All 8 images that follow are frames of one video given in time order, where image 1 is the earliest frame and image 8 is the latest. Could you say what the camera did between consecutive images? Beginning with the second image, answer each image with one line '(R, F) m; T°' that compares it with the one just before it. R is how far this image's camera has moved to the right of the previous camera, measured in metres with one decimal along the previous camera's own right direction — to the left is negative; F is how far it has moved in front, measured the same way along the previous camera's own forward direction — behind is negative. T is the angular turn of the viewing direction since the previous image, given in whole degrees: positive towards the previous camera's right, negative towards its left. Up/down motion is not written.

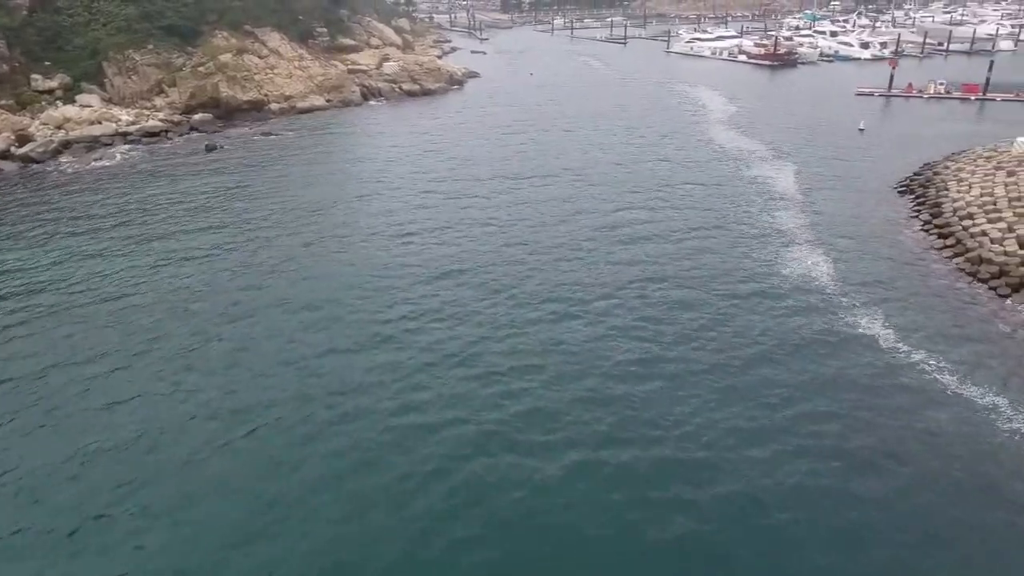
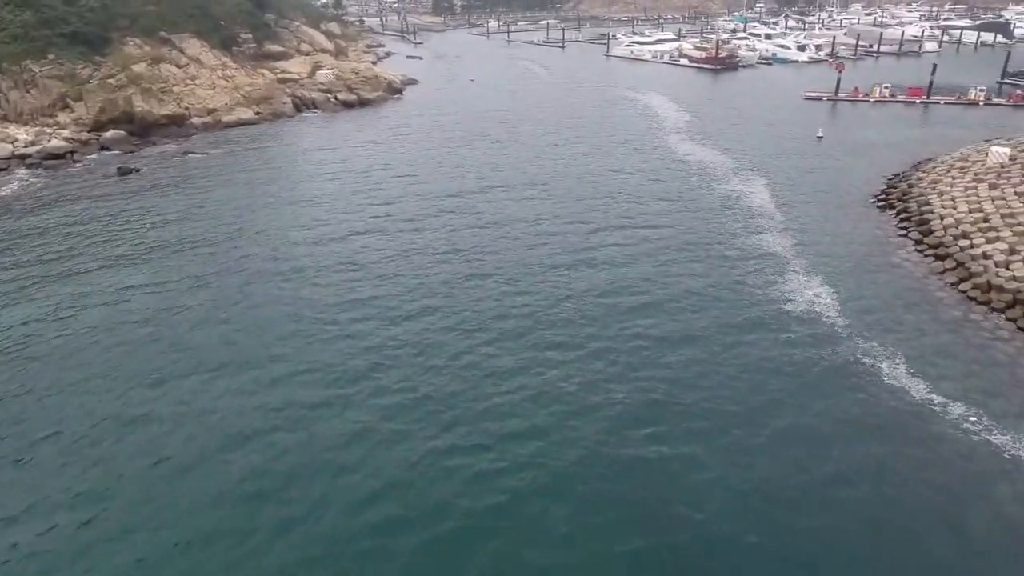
(-1.4, +3.8) m; +5°
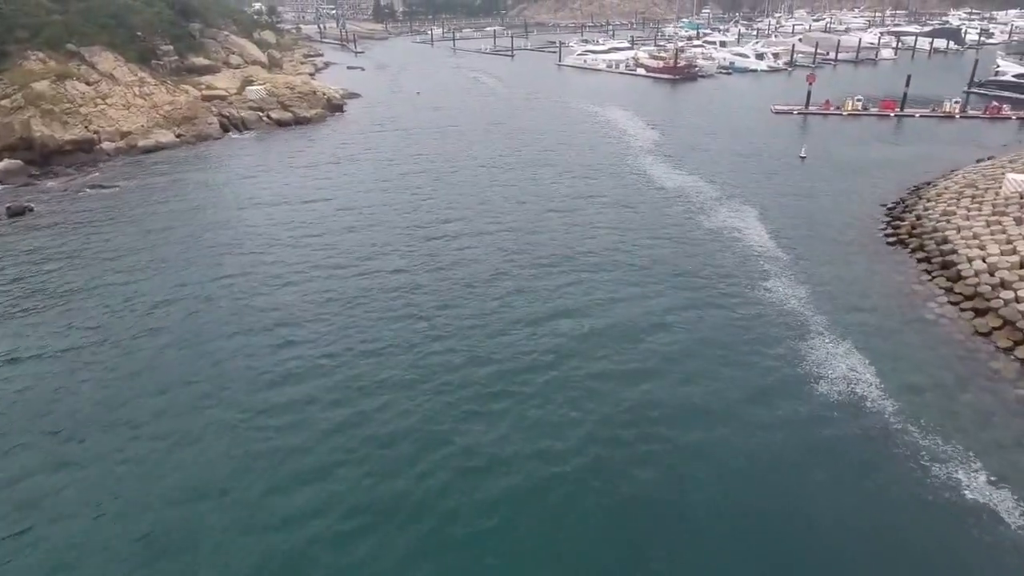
(-0.7, +5.6) m; +4°
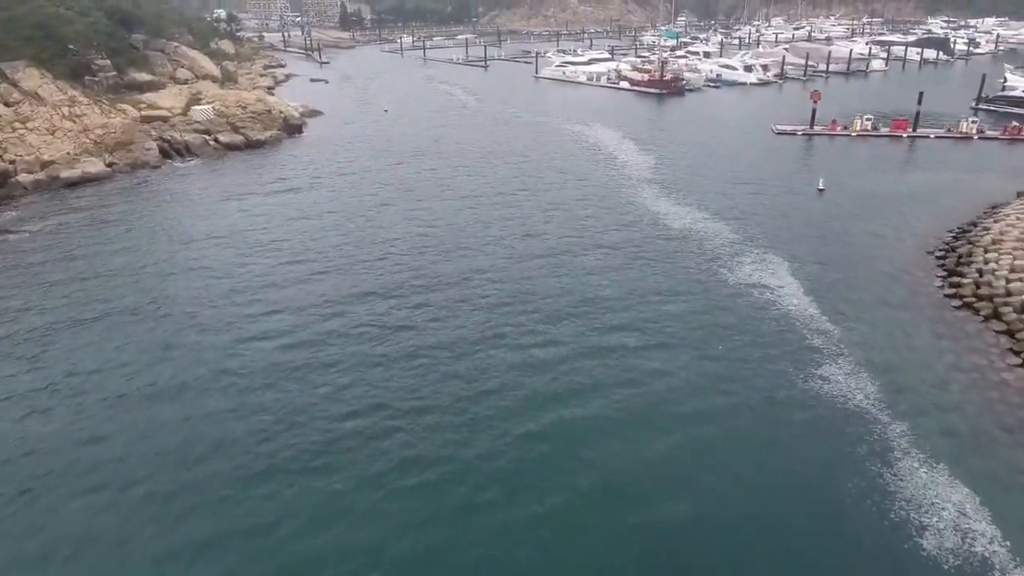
(-0.5, +6.4) m; +2°
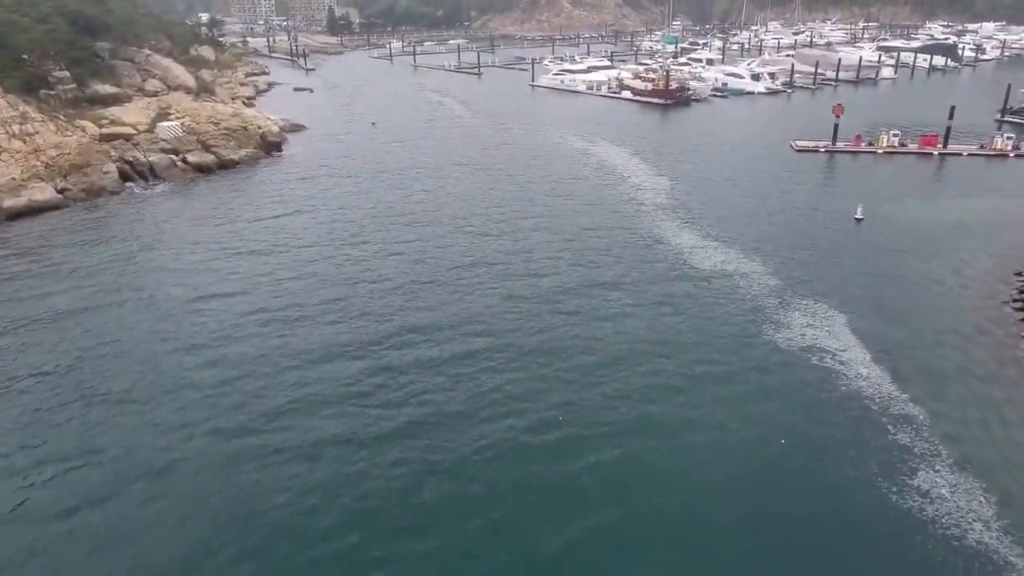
(-0.5, +5.2) m; +1°
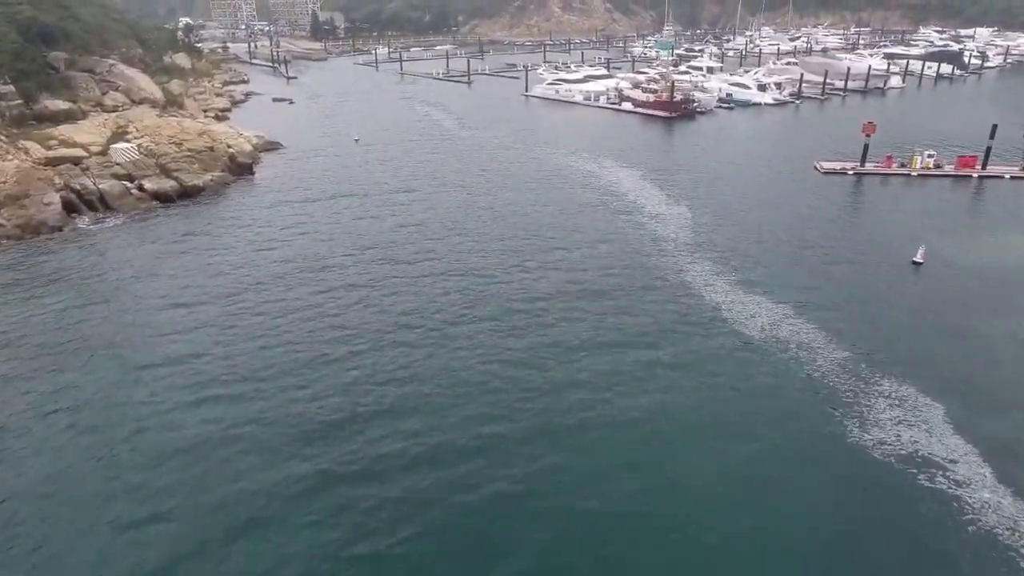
(-0.8, +5.9) m; +1°
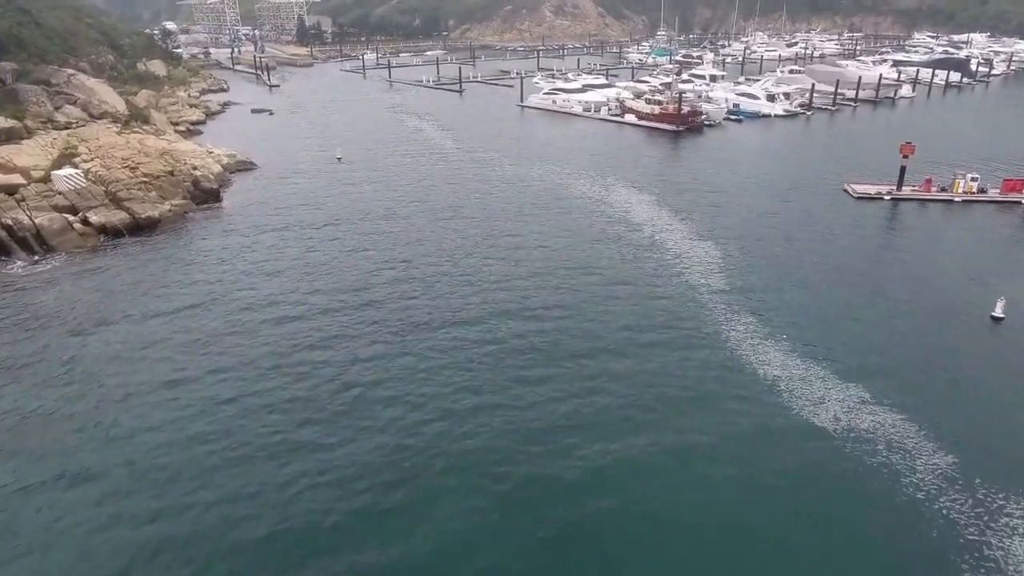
(-0.6, +5.8) m; +1°
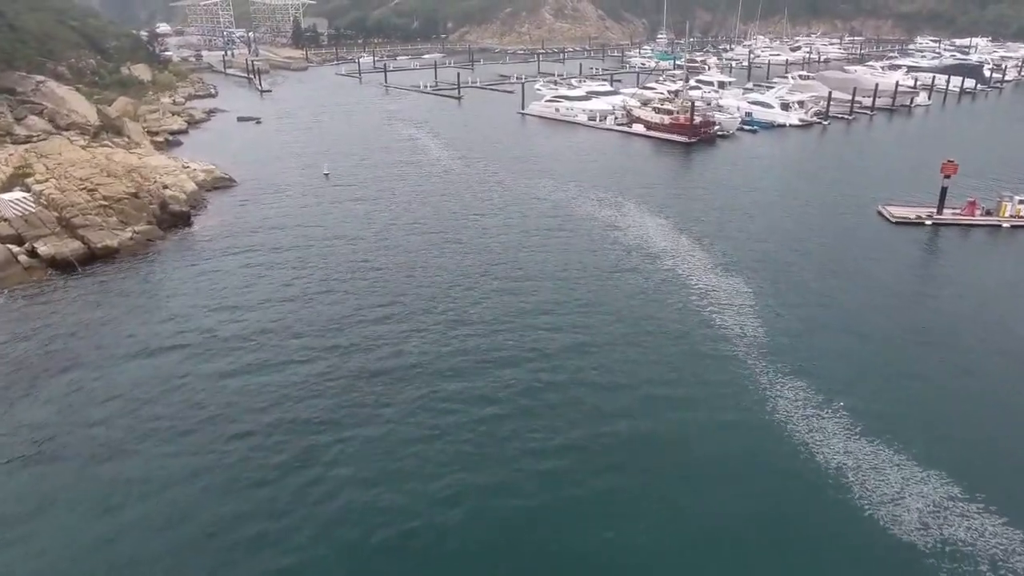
(-0.3, +4.6) m; 0°
